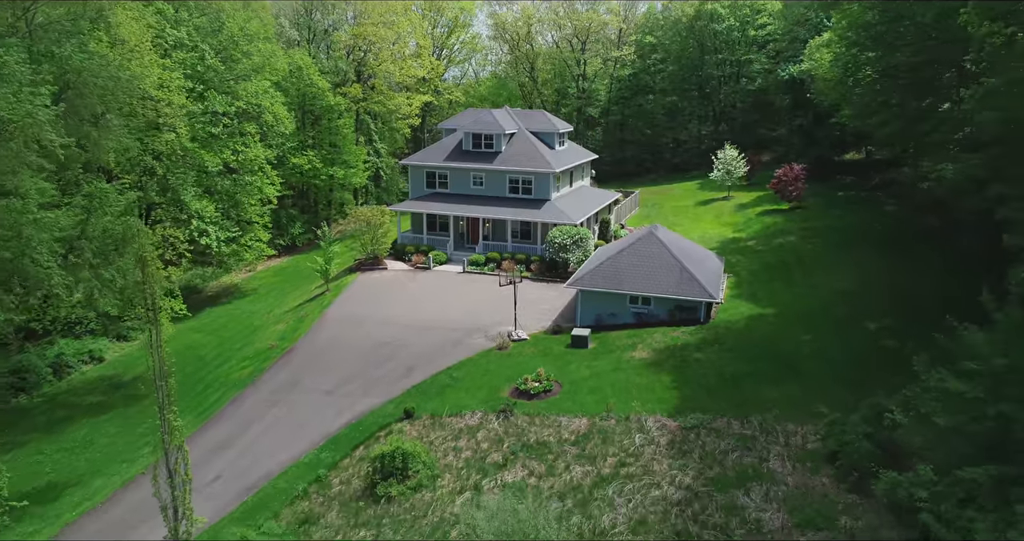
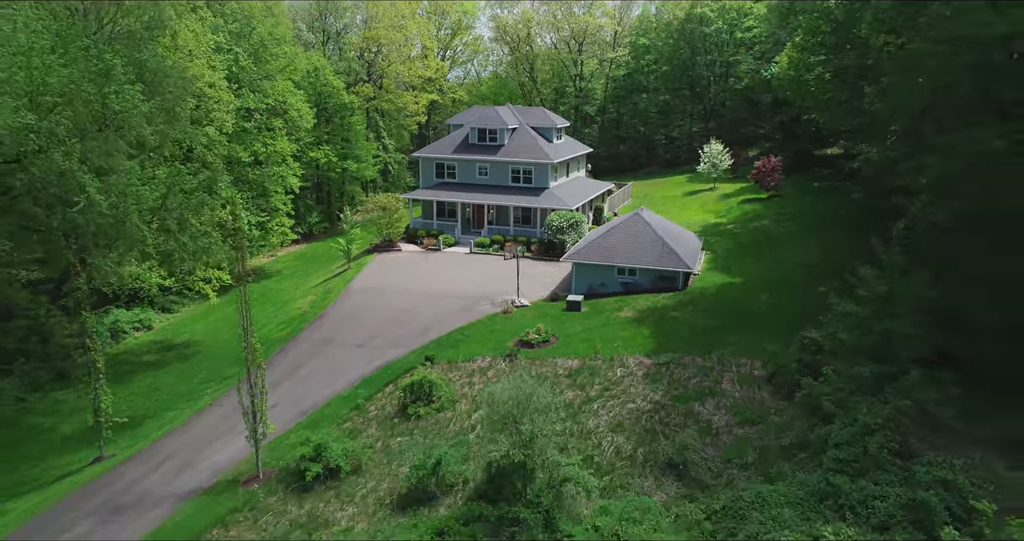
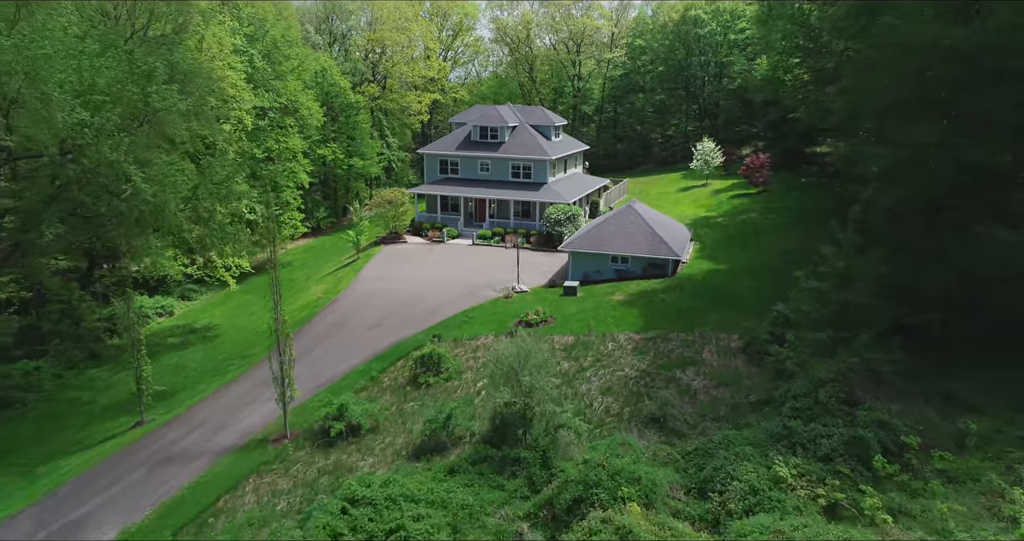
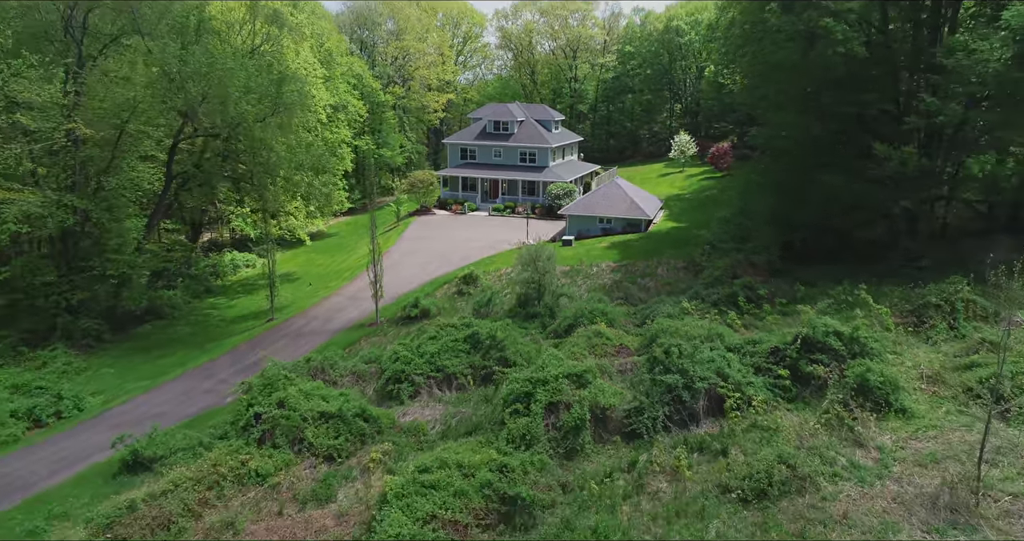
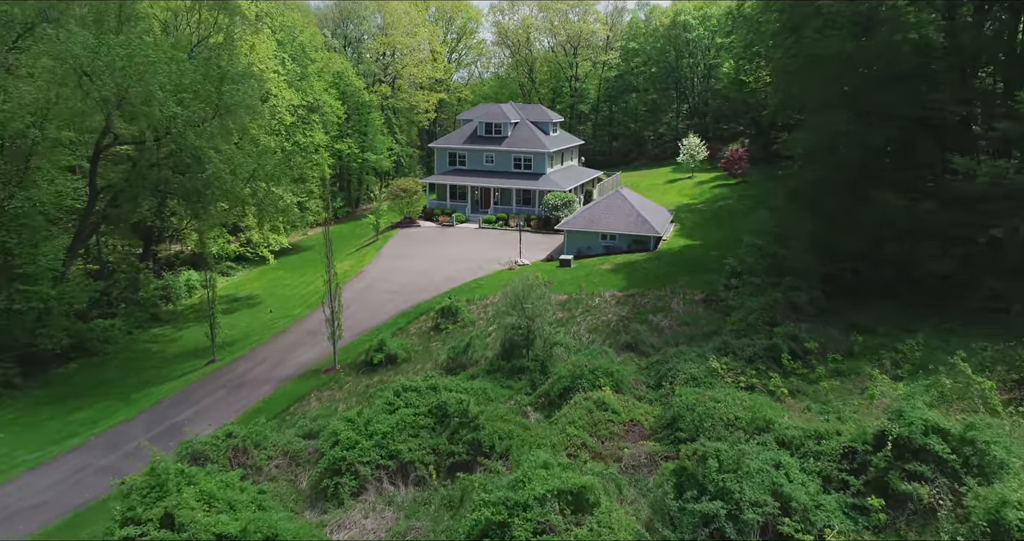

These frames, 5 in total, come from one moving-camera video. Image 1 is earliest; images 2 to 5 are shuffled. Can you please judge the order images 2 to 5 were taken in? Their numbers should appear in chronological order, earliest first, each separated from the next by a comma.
2, 3, 5, 4
